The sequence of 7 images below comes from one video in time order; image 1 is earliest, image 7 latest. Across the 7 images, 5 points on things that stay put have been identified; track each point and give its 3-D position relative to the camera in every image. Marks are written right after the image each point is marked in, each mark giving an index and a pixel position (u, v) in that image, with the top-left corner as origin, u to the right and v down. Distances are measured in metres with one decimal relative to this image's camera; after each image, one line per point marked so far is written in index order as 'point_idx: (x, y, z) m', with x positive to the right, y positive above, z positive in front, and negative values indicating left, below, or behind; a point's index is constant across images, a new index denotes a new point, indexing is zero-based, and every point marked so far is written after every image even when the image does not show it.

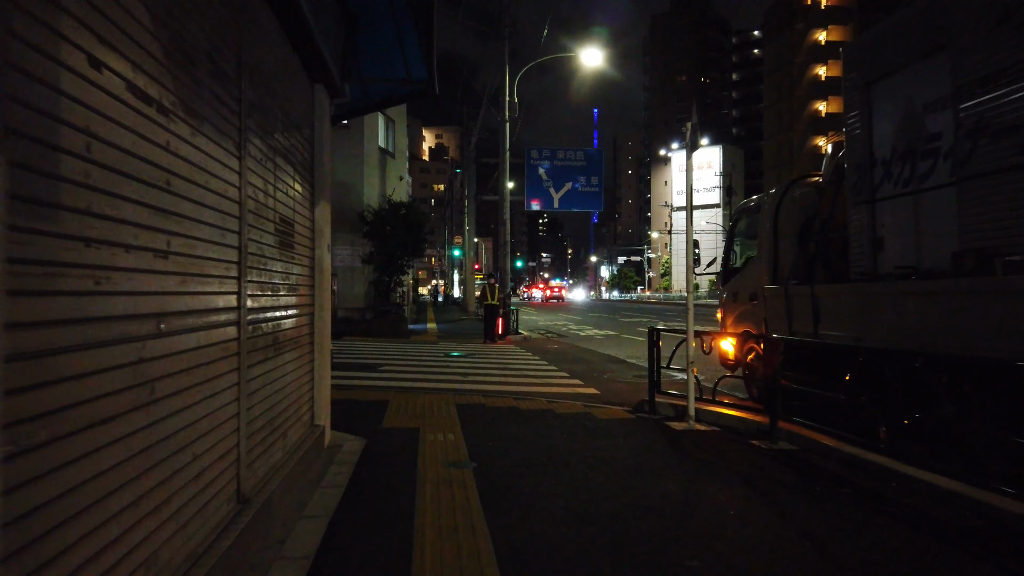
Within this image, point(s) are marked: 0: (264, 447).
0: (-1.7, -1.1, +5.0) m
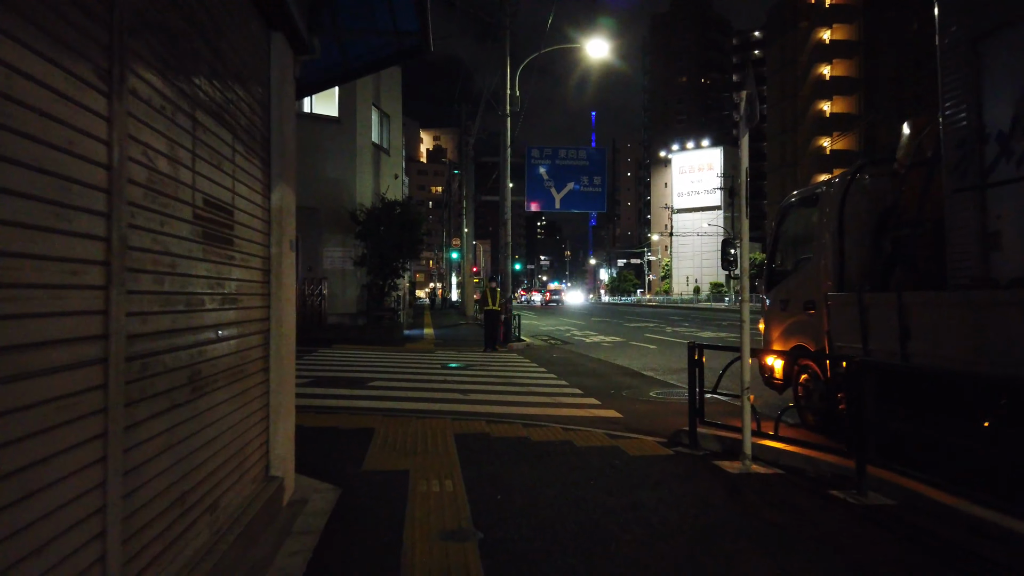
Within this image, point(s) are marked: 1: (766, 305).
0: (-1.5, -1.1, +3.3) m
1: (+3.3, -0.2, +9.7) m
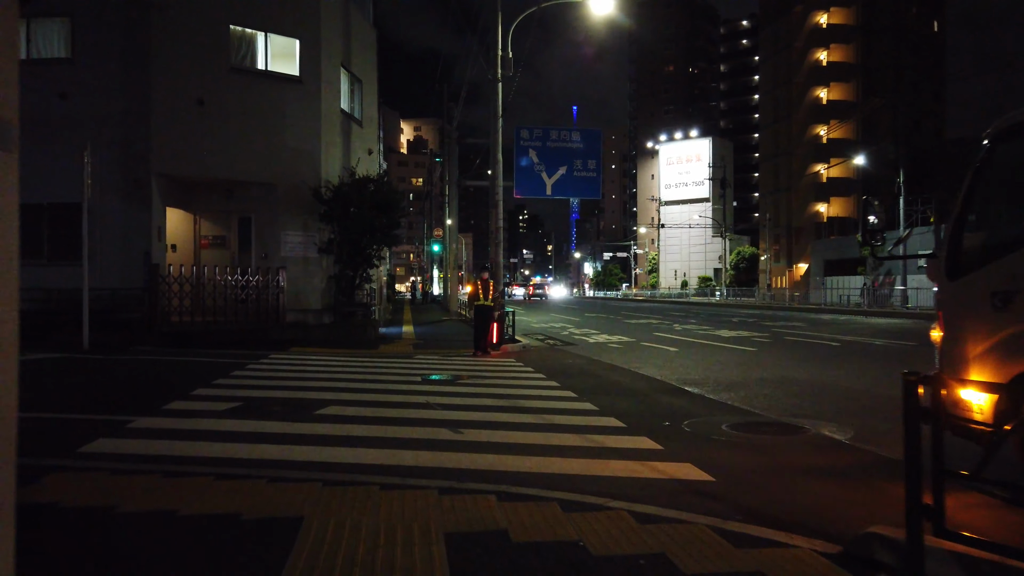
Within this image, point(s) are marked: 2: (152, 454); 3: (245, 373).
0: (-1.2, -1.0, -0.5) m
1: (+3.5, -0.1, +6.0) m
2: (-3.4, -1.6, +7.1) m
3: (-5.2, -1.6, +14.6) m
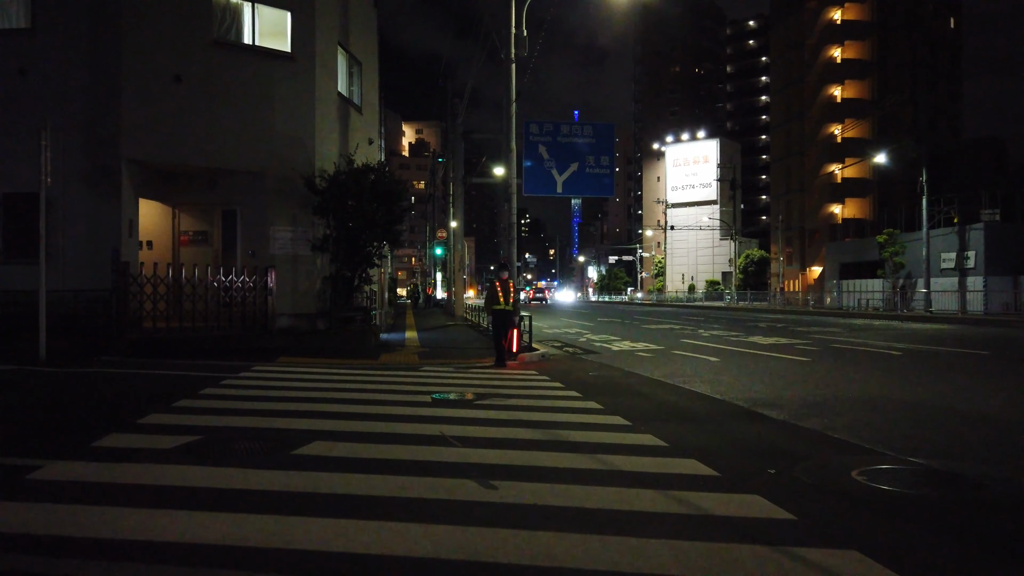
0: (-0.8, -1.0, -2.9) m
1: (+3.9, 0.0, +3.6) m
2: (-3.0, -1.5, +4.7) m
3: (-4.8, -1.6, +12.2) m
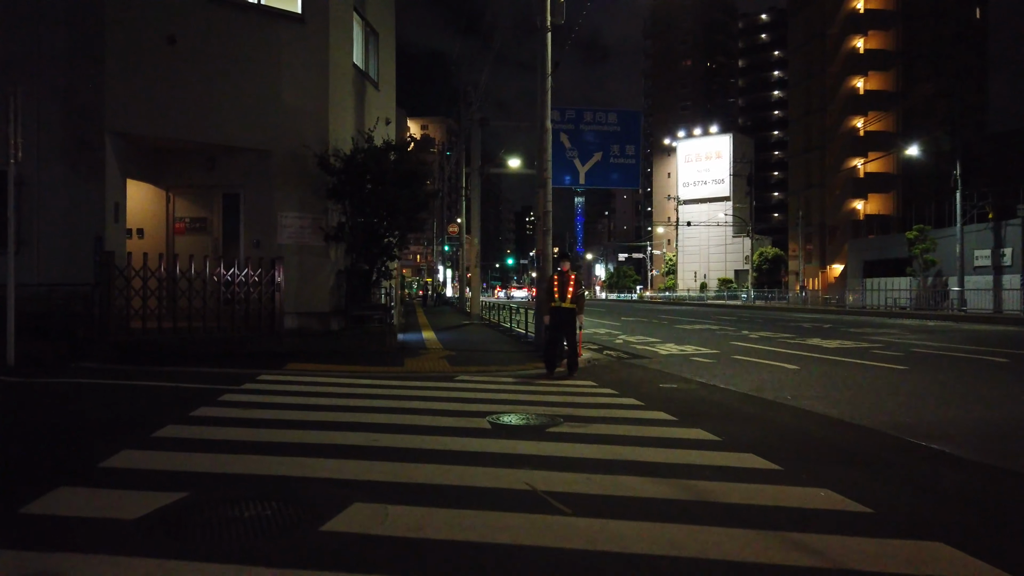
0: (+0.1, -0.9, -5.3) m
1: (+4.8, 0.0, +1.1) m
2: (-2.1, -1.5, +2.3) m
3: (-3.9, -1.5, +9.8) m
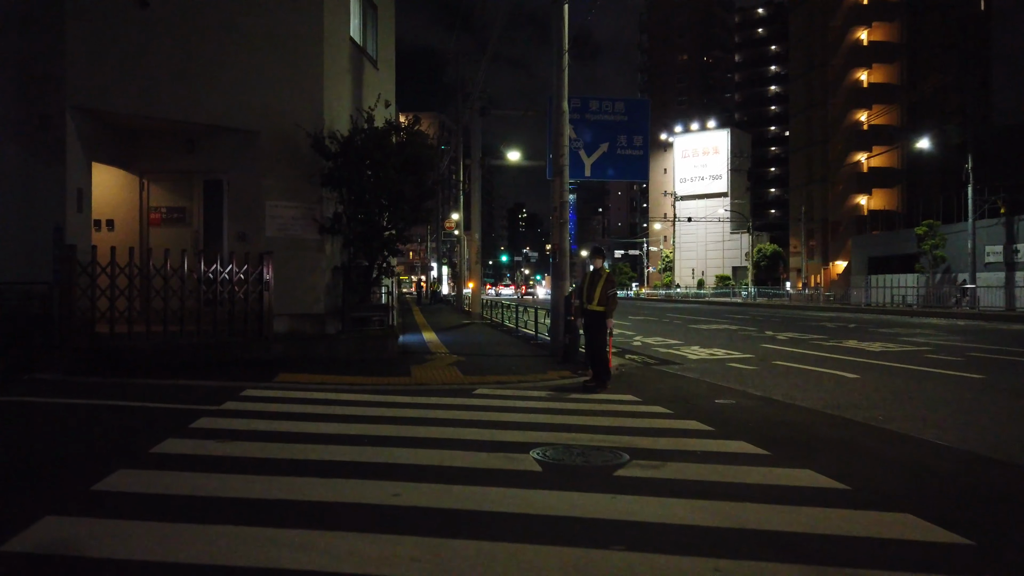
0: (+0.7, -1.0, -7.2) m
1: (+5.4, 0.0, -0.7) m
2: (-1.6, -1.5, +0.4) m
3: (-3.4, -1.5, +7.9) m
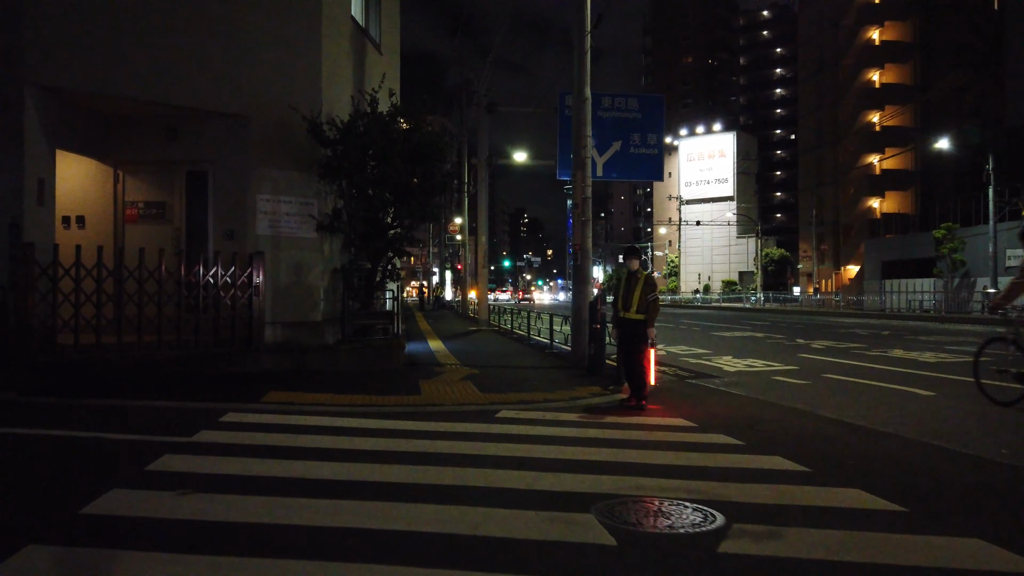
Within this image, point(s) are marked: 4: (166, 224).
0: (+1.1, -0.9, -8.9) m
1: (+5.7, 0.0, -2.4) m
2: (-1.2, -1.5, -1.3) m
3: (-3.0, -1.5, +6.2) m
4: (-6.3, +1.2, +13.7) m
